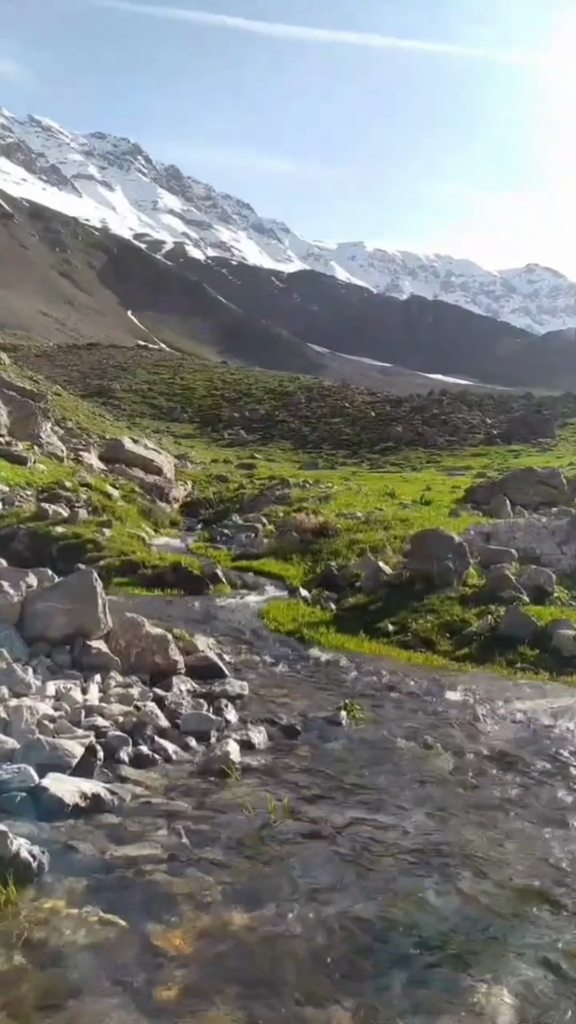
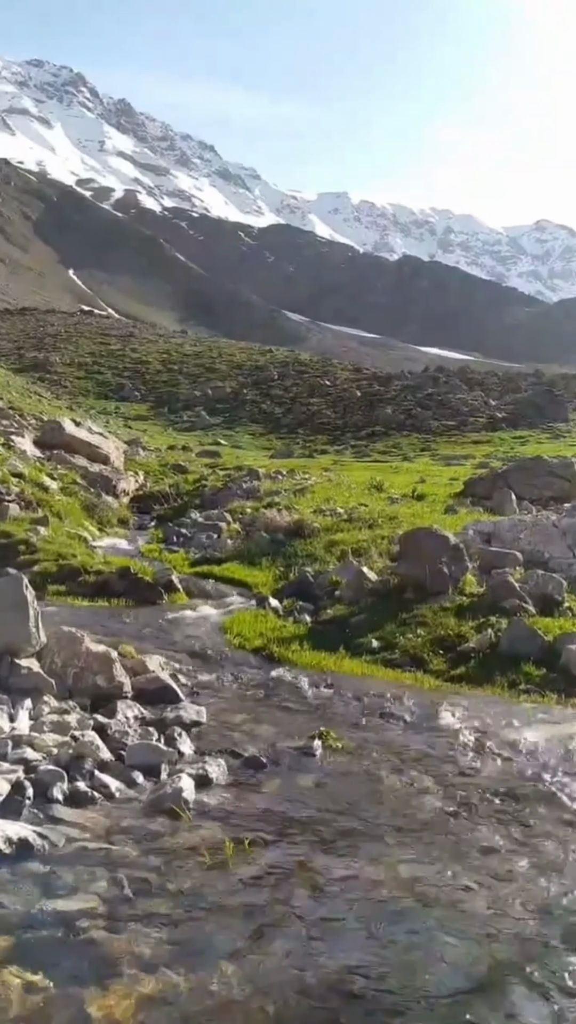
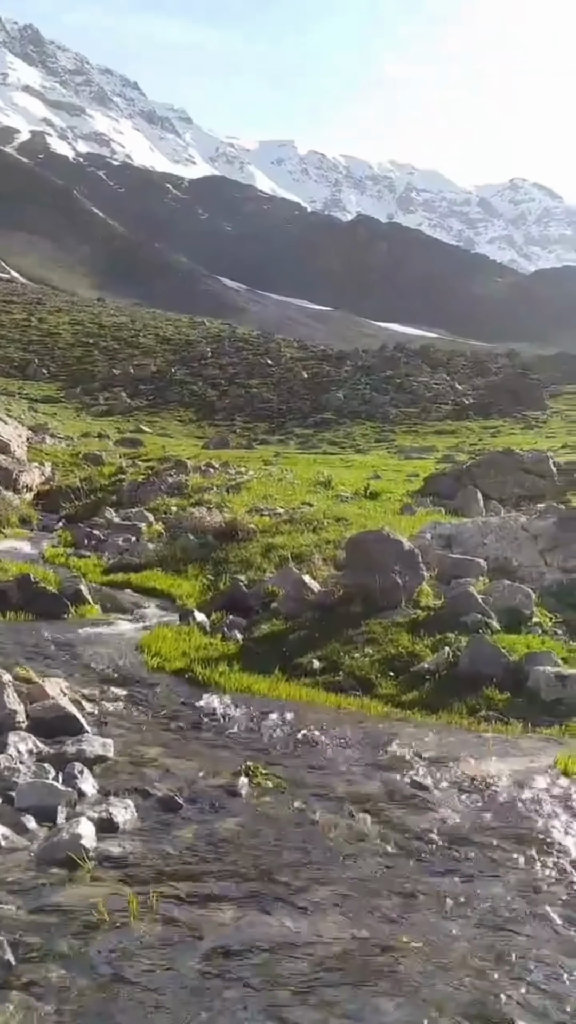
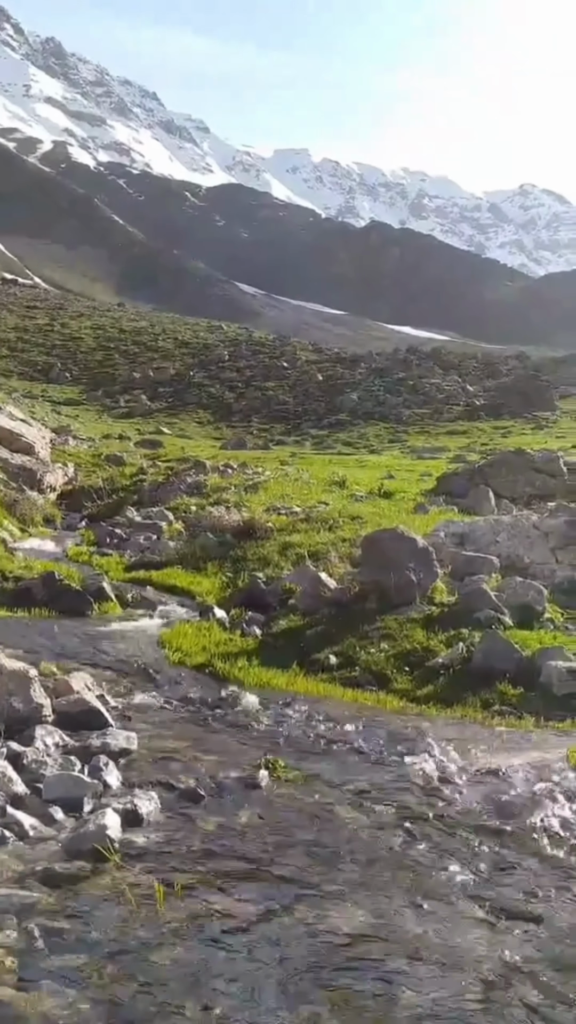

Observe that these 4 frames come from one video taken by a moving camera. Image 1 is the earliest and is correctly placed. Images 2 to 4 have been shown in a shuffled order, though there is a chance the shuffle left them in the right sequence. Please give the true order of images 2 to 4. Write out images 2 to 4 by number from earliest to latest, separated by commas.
2, 4, 3
